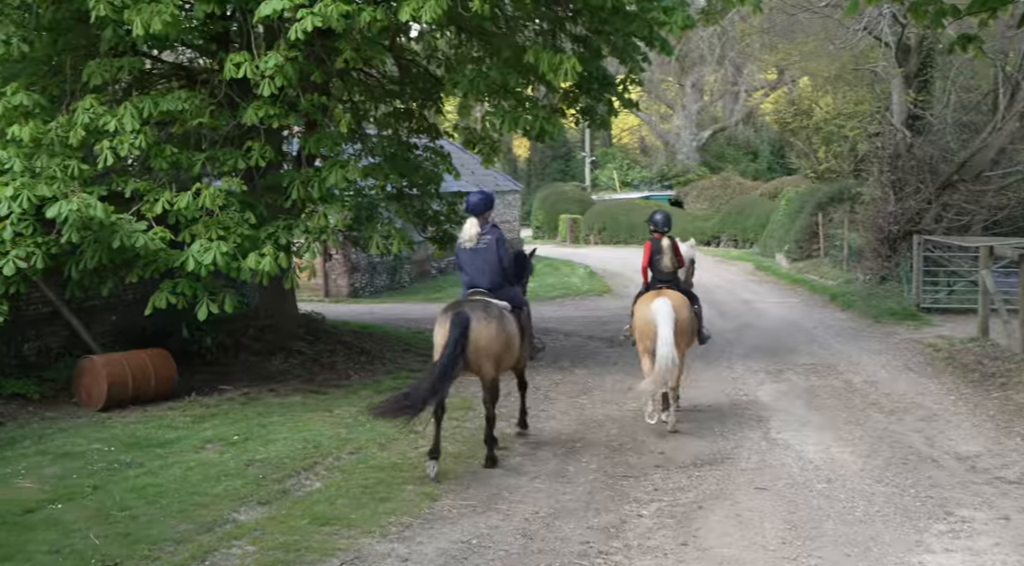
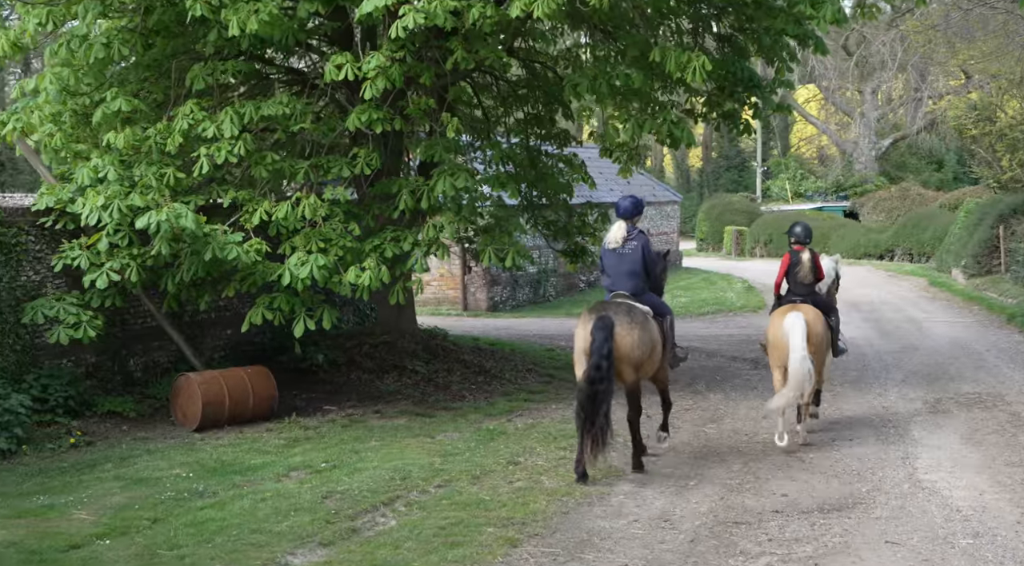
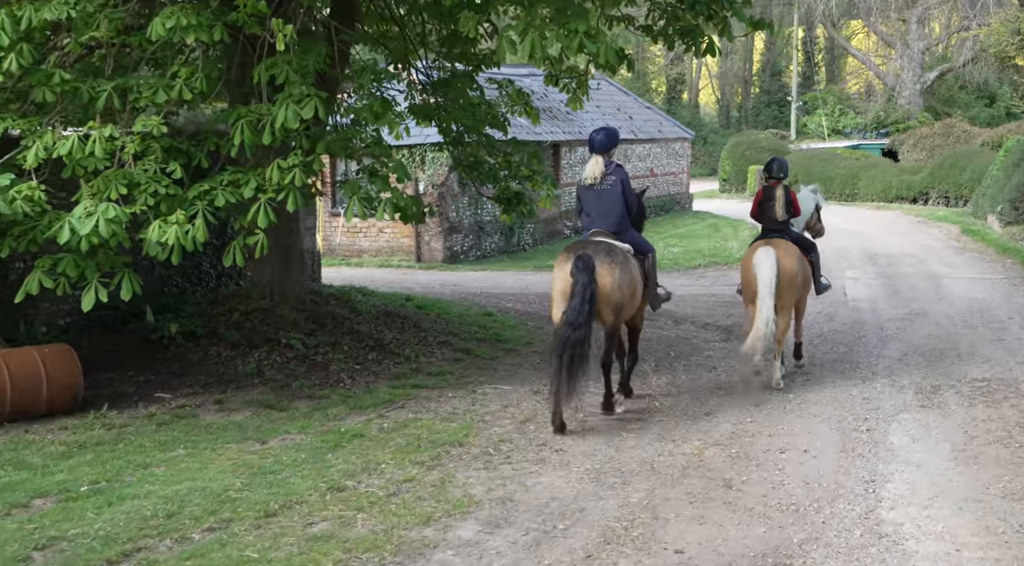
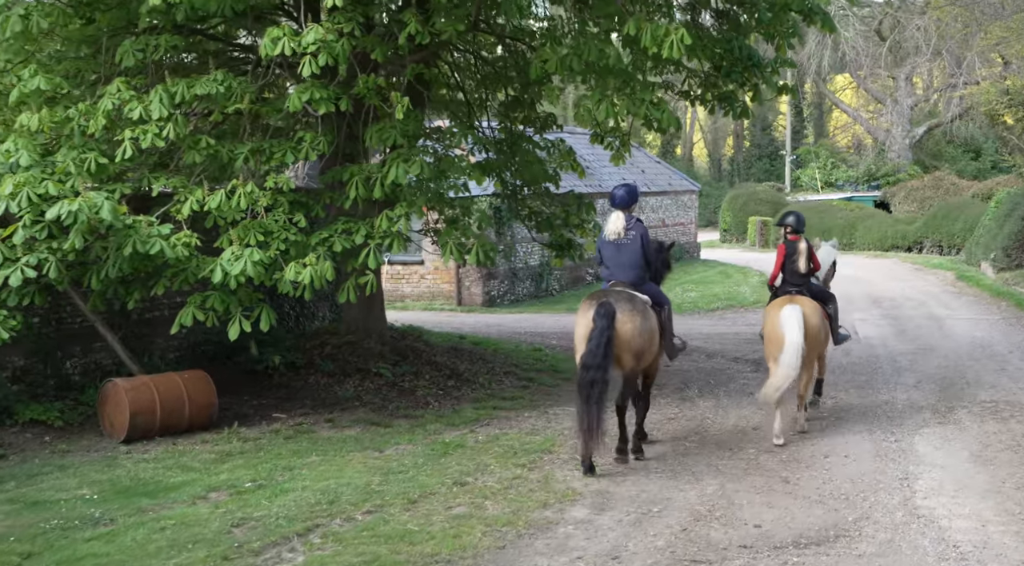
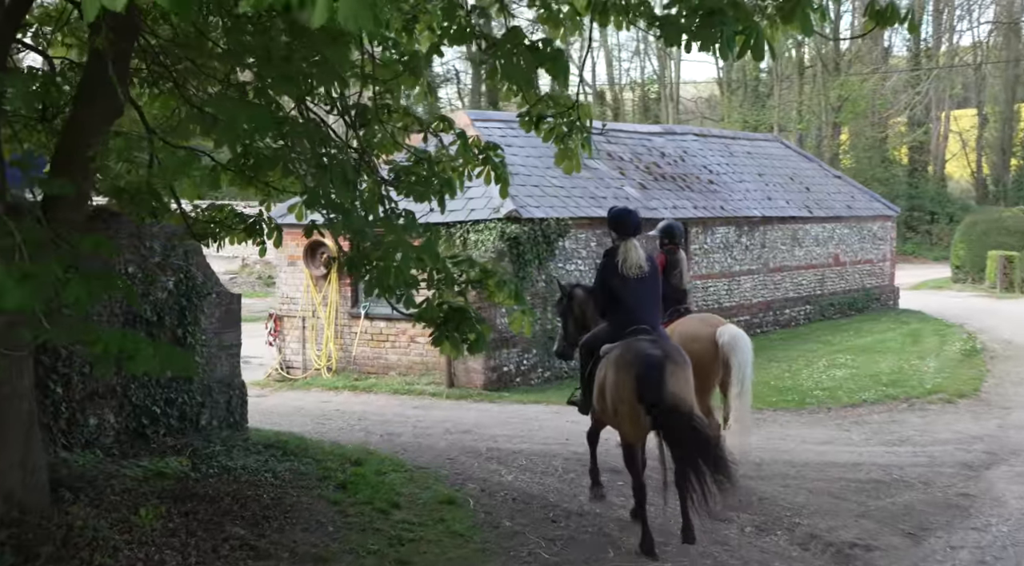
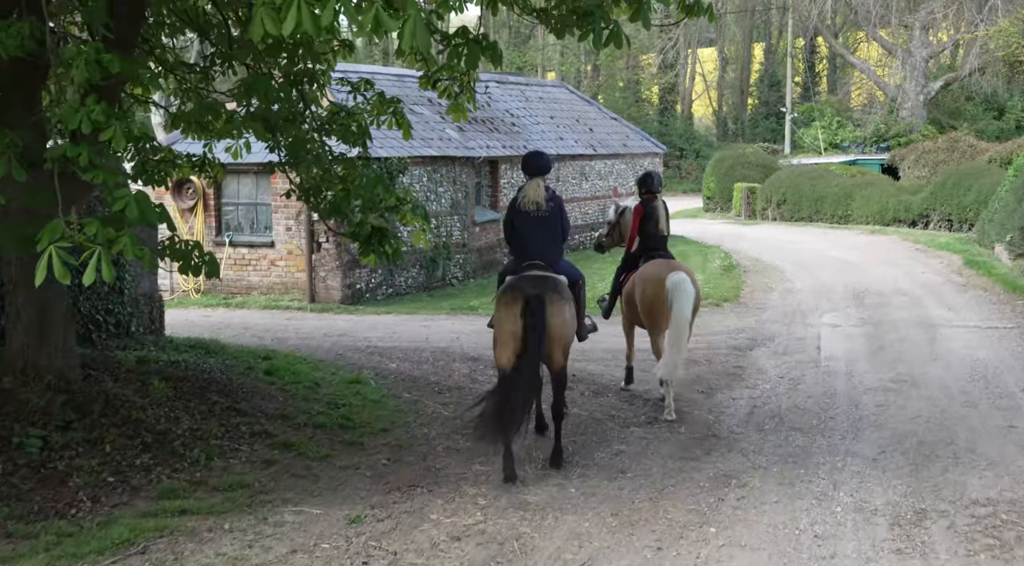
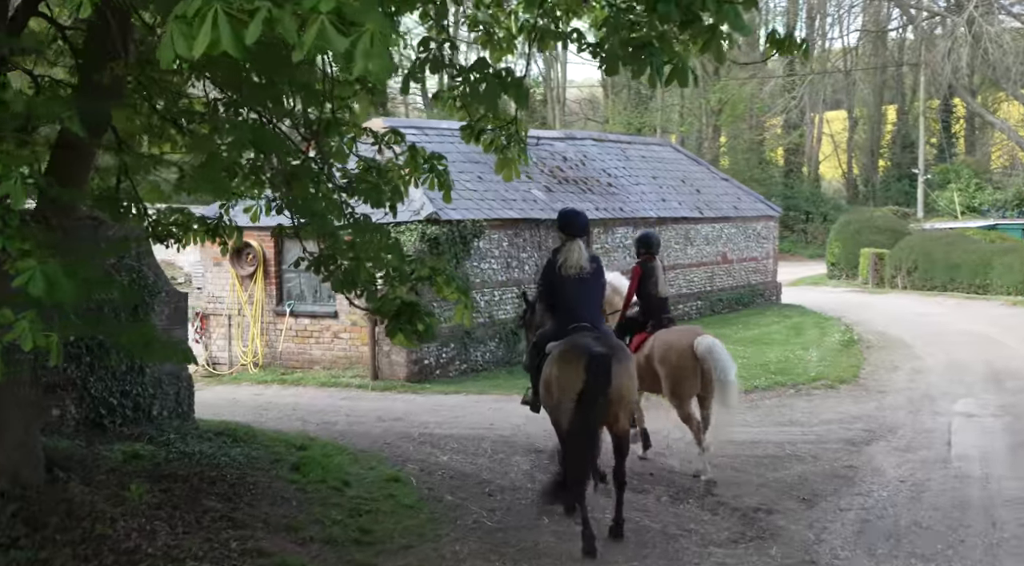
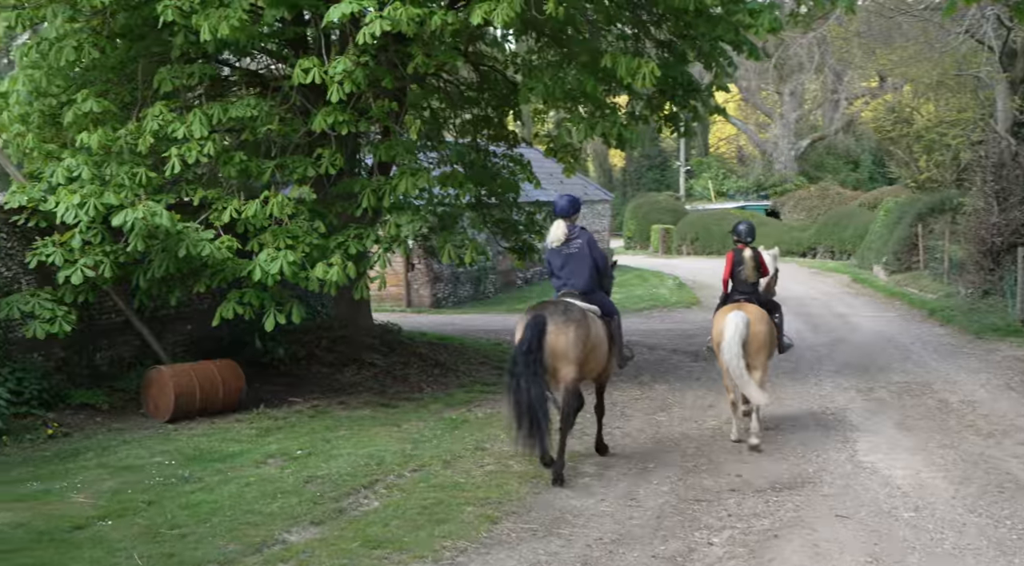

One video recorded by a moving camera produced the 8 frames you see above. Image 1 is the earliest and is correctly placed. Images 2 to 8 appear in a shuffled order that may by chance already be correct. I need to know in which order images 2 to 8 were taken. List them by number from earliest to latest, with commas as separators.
8, 2, 4, 3, 6, 7, 5
